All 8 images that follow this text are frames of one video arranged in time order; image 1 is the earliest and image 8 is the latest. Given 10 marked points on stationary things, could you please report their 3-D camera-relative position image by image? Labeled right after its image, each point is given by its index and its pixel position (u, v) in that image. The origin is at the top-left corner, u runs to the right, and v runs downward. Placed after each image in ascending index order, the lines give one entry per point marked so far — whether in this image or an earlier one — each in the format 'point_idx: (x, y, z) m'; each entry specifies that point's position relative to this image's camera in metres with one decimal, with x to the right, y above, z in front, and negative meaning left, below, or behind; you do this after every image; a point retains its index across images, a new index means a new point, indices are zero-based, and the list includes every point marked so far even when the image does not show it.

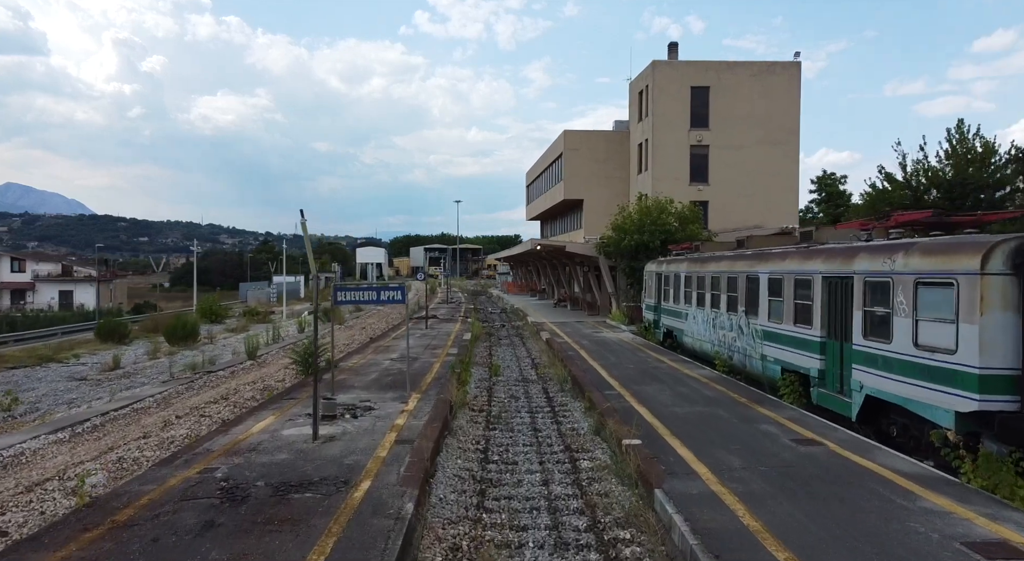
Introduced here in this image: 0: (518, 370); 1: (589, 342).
0: (+0.1, -2.3, +16.1) m
1: (+2.4, -1.9, +19.8) m
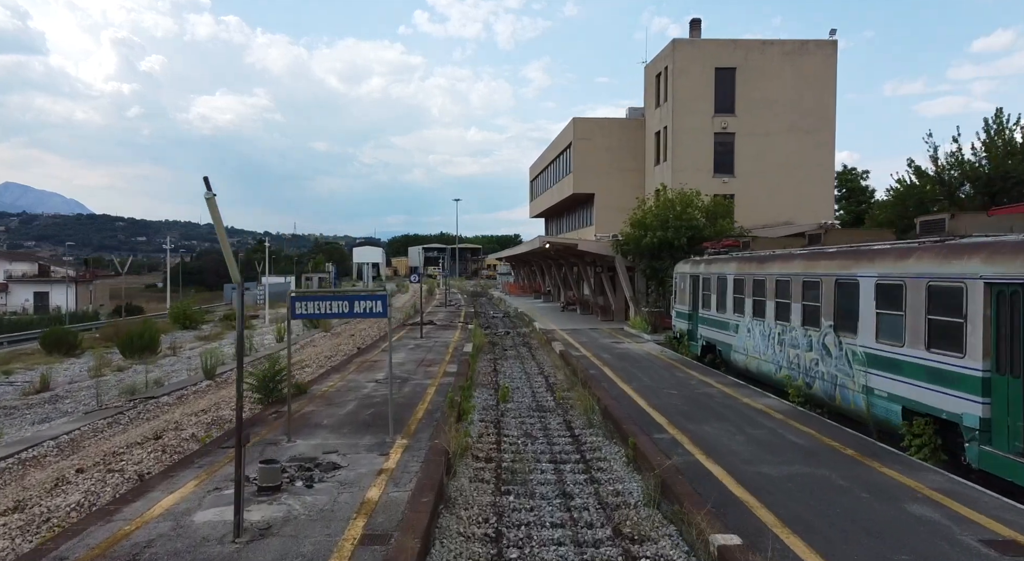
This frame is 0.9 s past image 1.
0: (+0.4, -2.4, +13.2) m
1: (+2.6, -2.0, +16.9) m
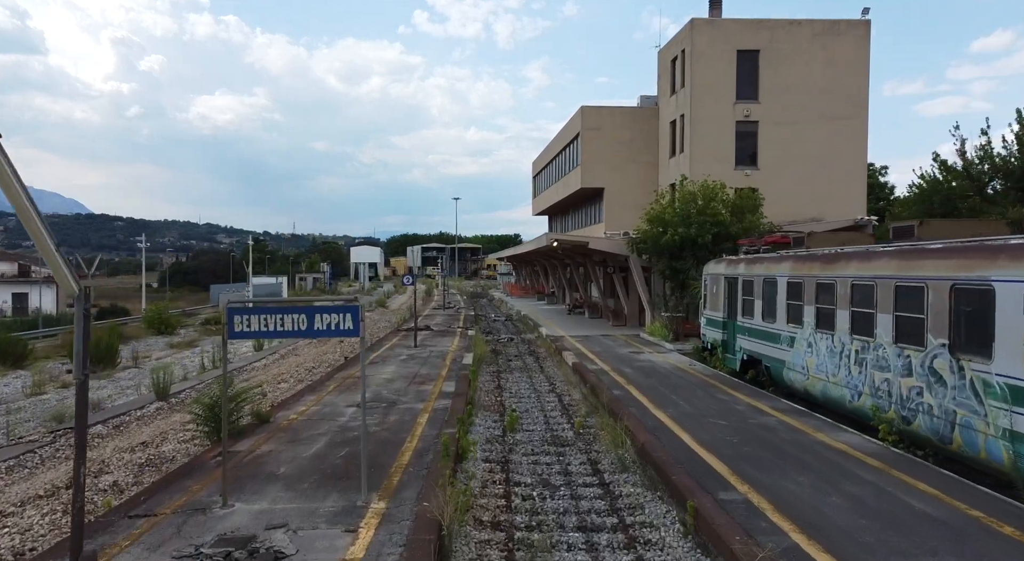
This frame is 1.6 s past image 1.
0: (+0.5, -2.5, +11.0) m
1: (+2.8, -2.1, +14.7) m
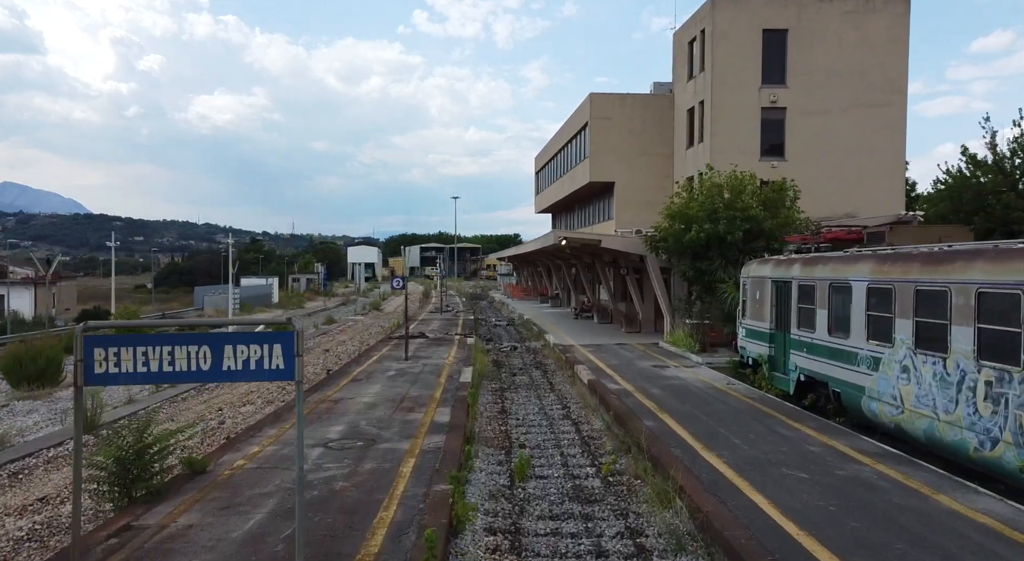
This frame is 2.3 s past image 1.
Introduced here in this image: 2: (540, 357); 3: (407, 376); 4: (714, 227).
0: (+0.7, -2.6, +8.8) m
1: (+2.9, -2.1, +12.4) m
2: (+0.8, -2.3, +19.0) m
3: (-2.3, -2.1, +14.1) m
4: (+5.6, +1.5, +17.4) m
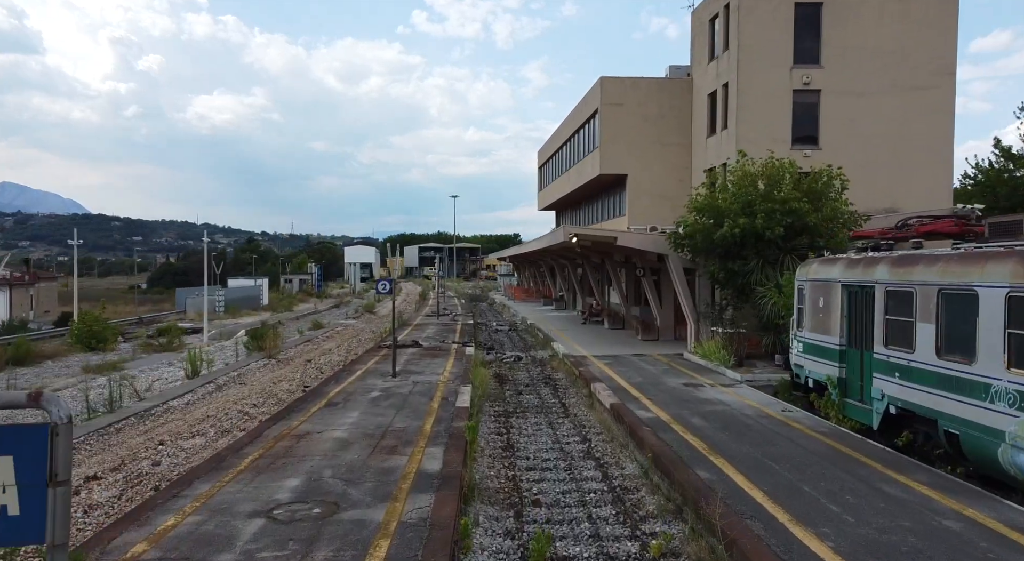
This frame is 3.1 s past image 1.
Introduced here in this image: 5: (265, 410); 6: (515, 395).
0: (+0.8, -2.6, +6.4) m
1: (+3.0, -2.2, +10.1) m
2: (+0.9, -2.4, +16.7) m
3: (-2.2, -2.2, +11.8) m
4: (+5.7, +1.4, +15.1) m
5: (-4.9, -2.5, +12.4) m
6: (+0.1, -2.5, +13.8) m
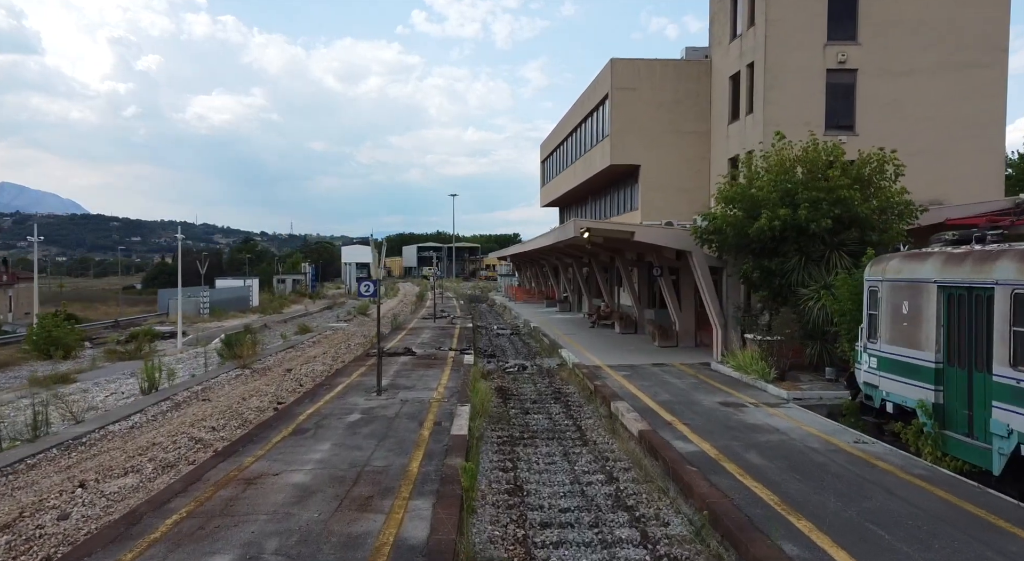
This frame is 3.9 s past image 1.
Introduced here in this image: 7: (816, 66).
0: (+0.9, -2.6, +4.4) m
1: (+3.2, -2.2, +8.1) m
2: (+1.0, -2.4, +14.7) m
3: (-2.1, -2.2, +9.8) m
4: (+5.8, +1.4, +13.1) m
5: (-4.7, -2.5, +10.4) m
6: (+0.2, -2.5, +11.8) m
7: (+8.9, +6.3, +18.5) m
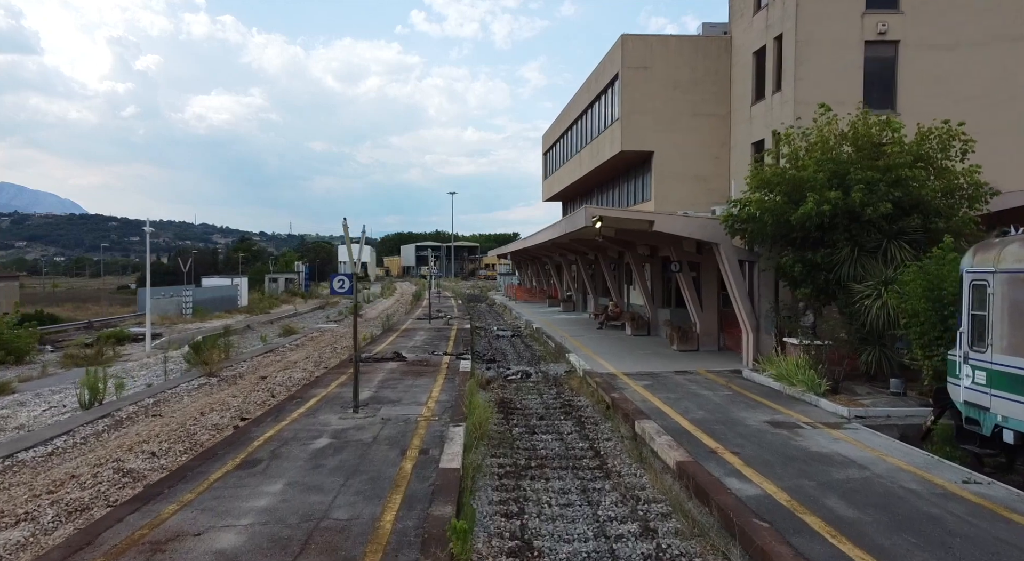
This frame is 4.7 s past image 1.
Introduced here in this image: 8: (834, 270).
0: (+1.0, -2.5, +2.5) m
1: (+3.2, -2.1, +6.2) m
2: (+1.1, -2.3, +12.8) m
3: (-2.1, -2.1, +7.8) m
4: (+5.8, +1.5, +11.1) m
5: (-4.7, -2.4, +8.5) m
6: (+0.2, -2.4, +9.9) m
7: (+9.0, +6.4, +16.5) m
8: (+5.9, +0.2, +11.6) m
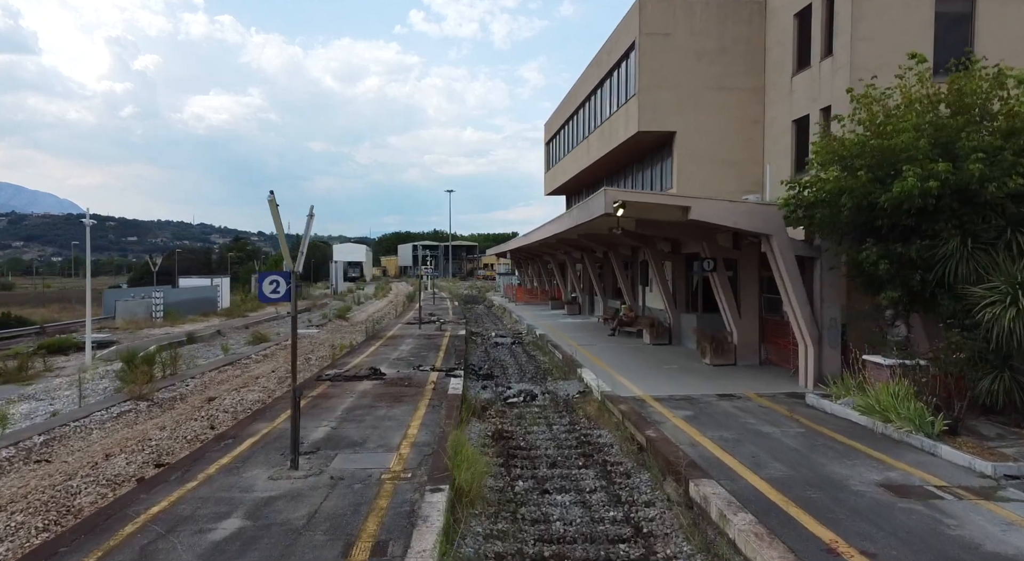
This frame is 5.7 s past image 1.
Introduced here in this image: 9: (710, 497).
0: (+1.0, -2.5, -0.3) m
1: (+3.2, -2.1, +3.4) m
2: (+1.1, -2.3, +10.0) m
3: (-2.0, -2.1, +5.0) m
4: (+5.9, +1.5, +8.3) m
5: (-4.7, -2.4, +5.7) m
6: (+0.3, -2.4, +7.1) m
7: (+9.0, +6.4, +13.8) m
8: (+6.0, +0.2, +8.8) m
9: (+1.9, -2.1, +6.2) m
